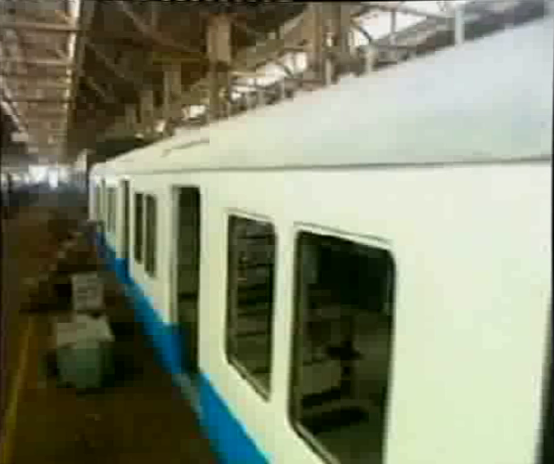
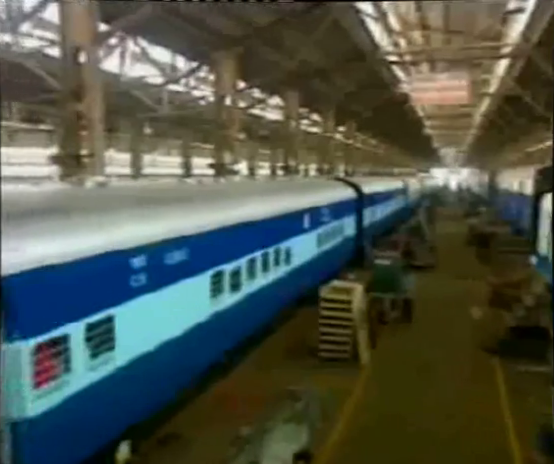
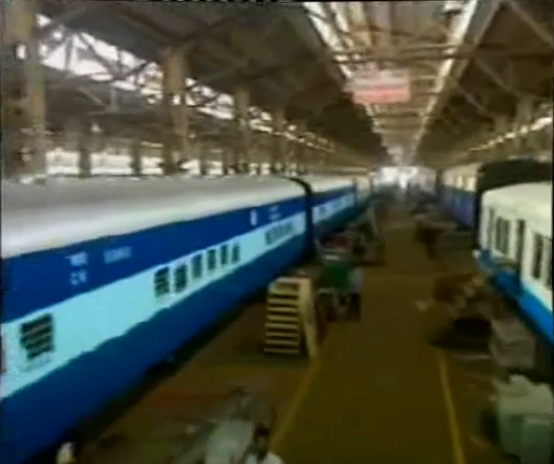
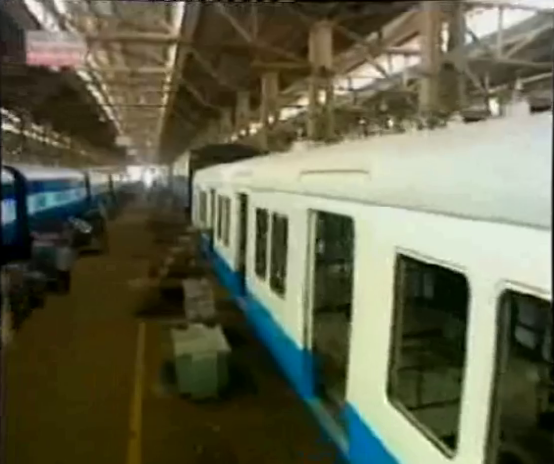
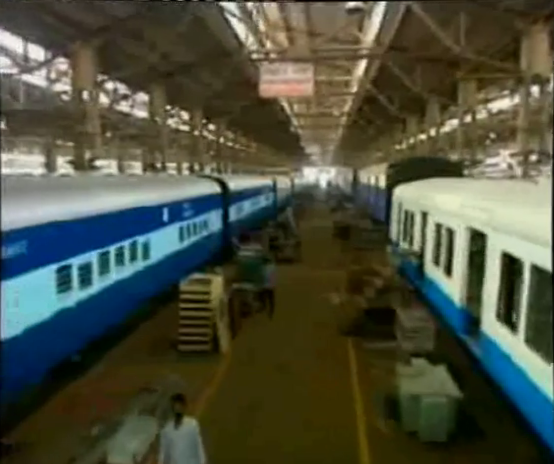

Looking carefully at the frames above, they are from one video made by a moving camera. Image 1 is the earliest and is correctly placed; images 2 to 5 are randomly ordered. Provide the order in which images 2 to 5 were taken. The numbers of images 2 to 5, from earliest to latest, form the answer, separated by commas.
4, 5, 3, 2
